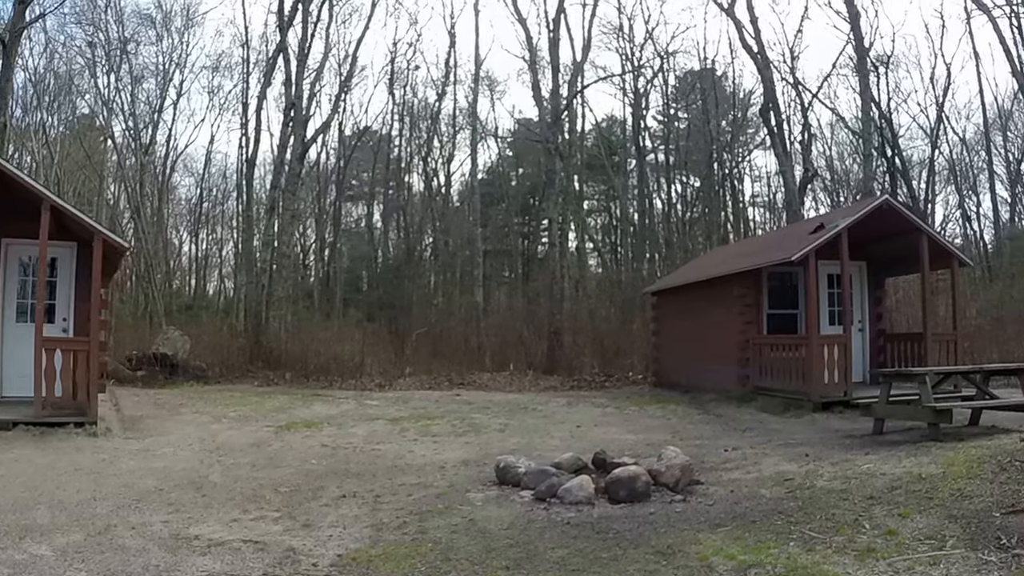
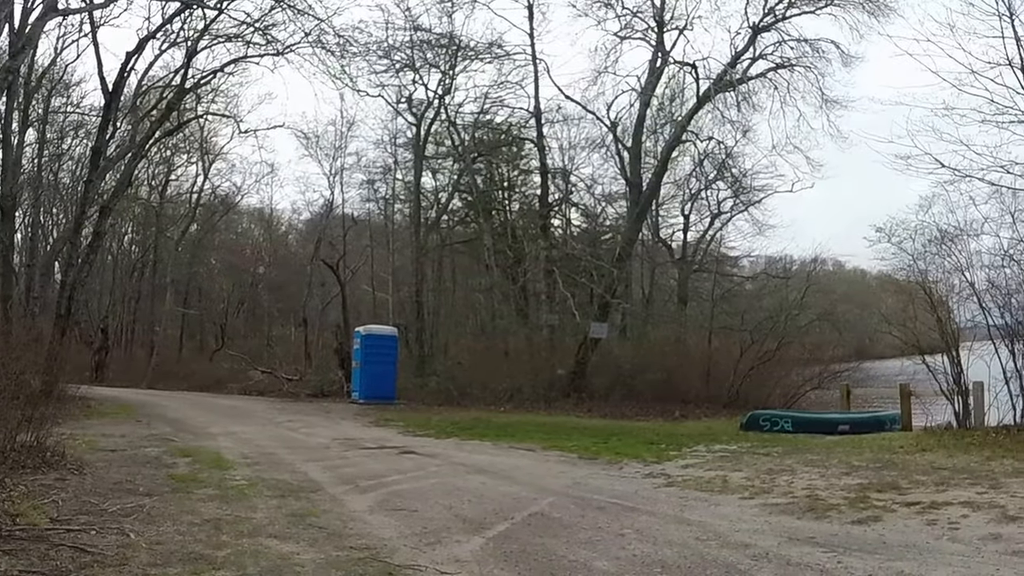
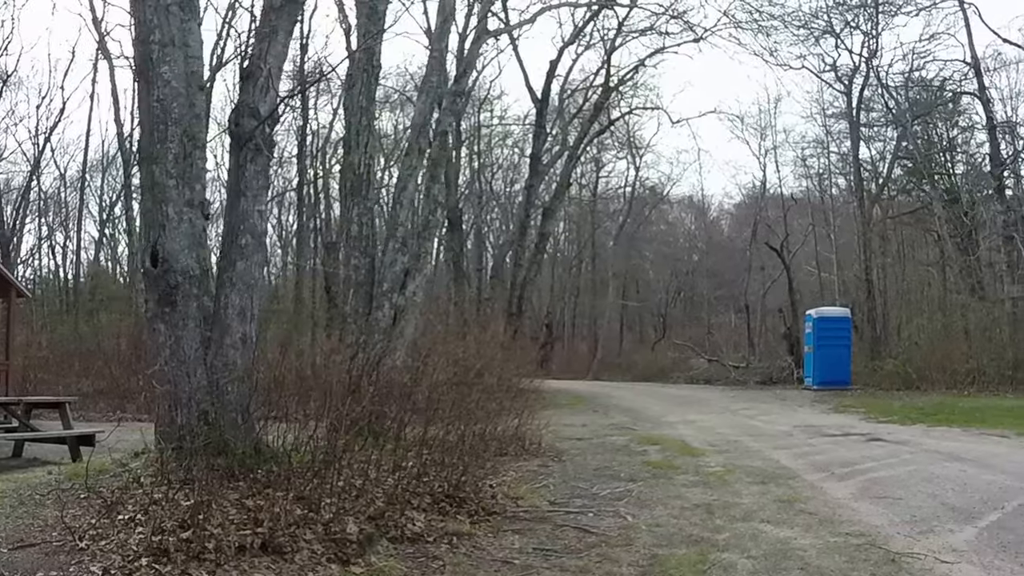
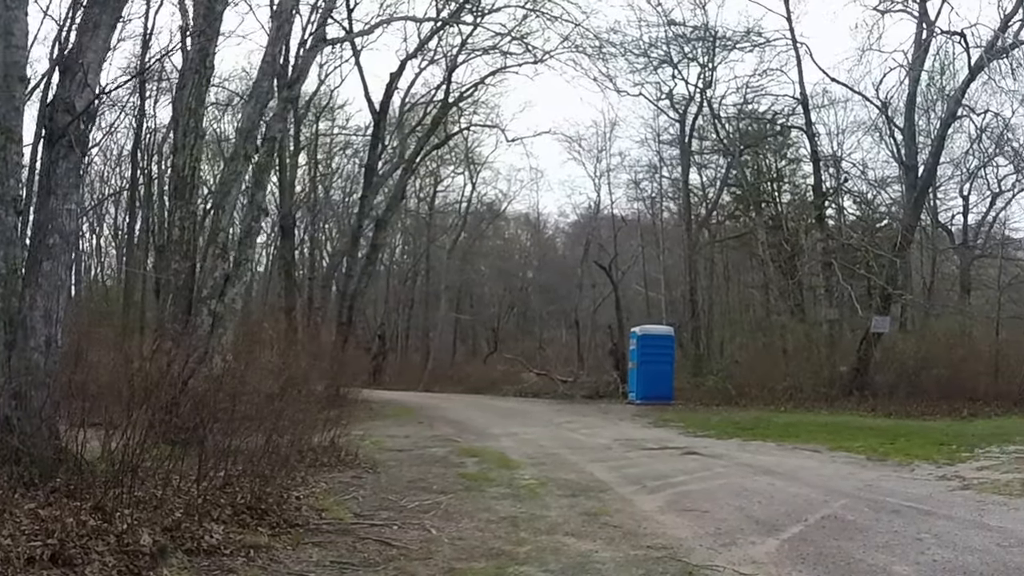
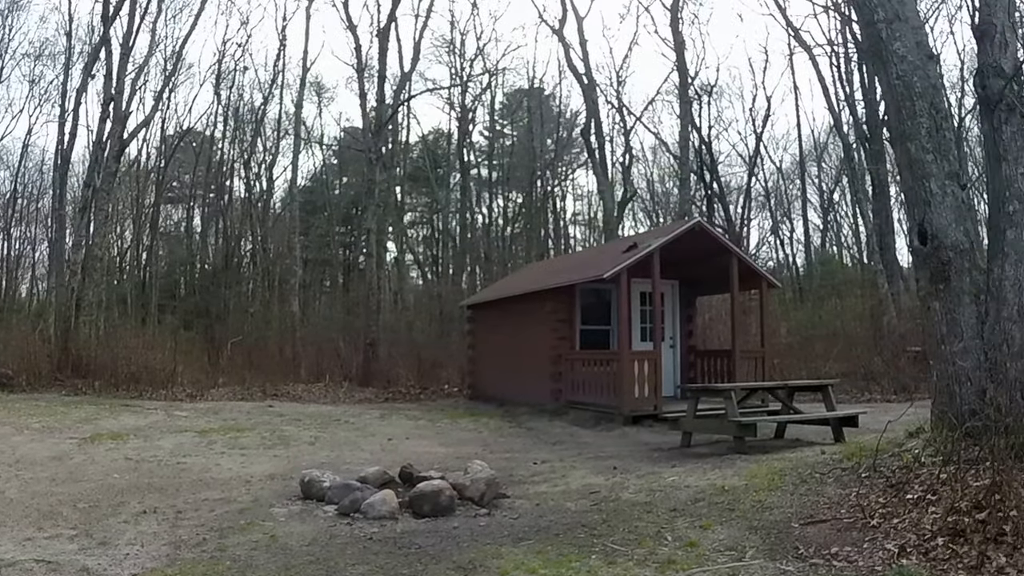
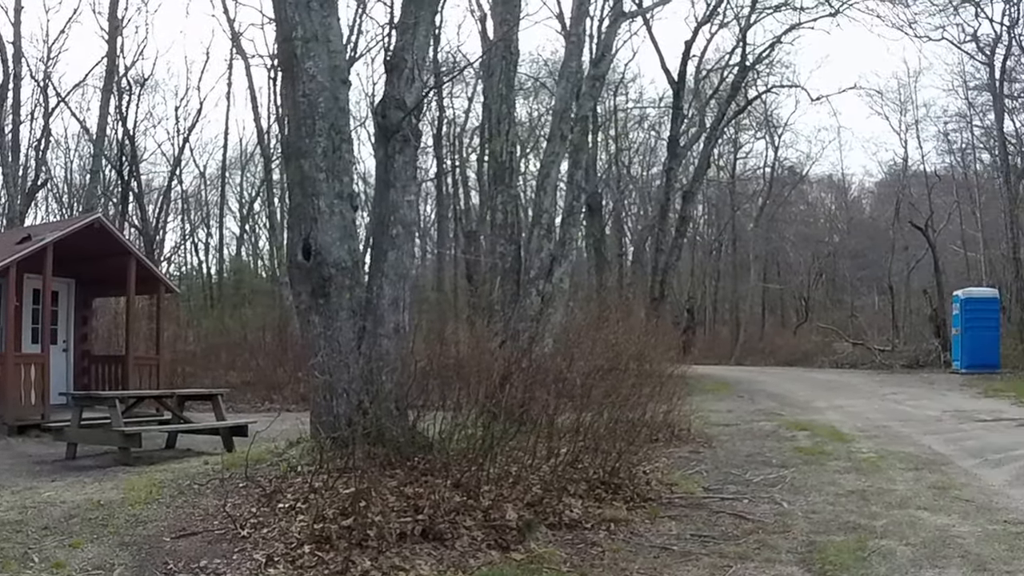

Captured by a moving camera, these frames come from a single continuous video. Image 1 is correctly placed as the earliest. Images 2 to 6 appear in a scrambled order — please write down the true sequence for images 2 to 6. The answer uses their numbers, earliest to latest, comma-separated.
5, 6, 3, 4, 2
